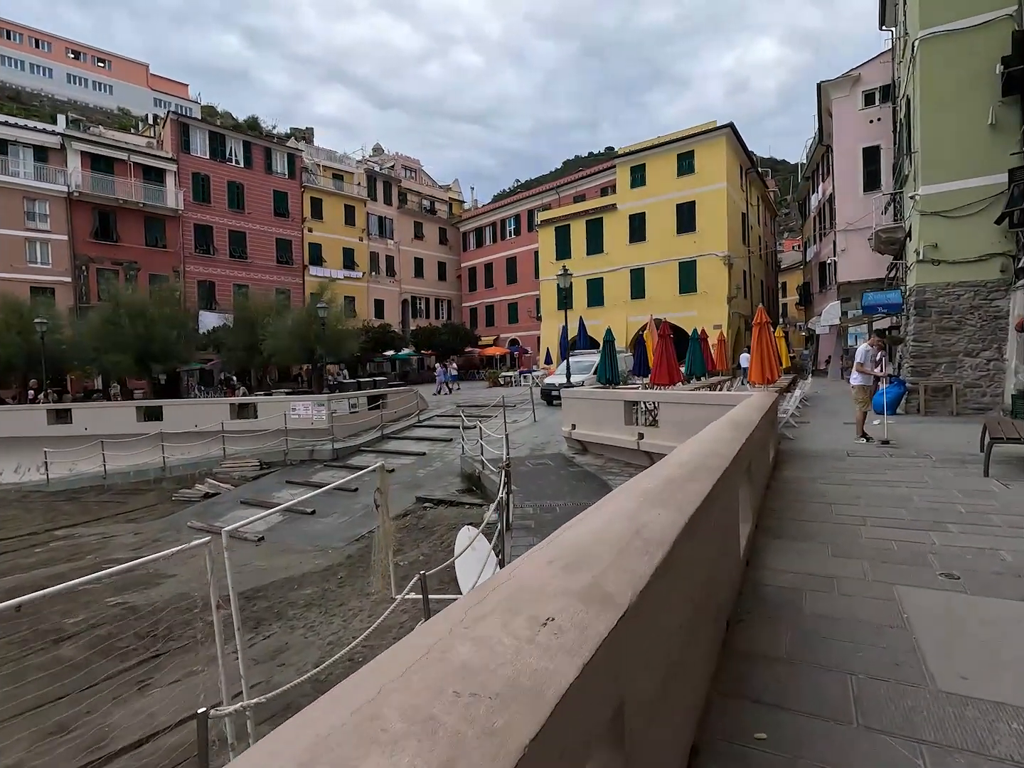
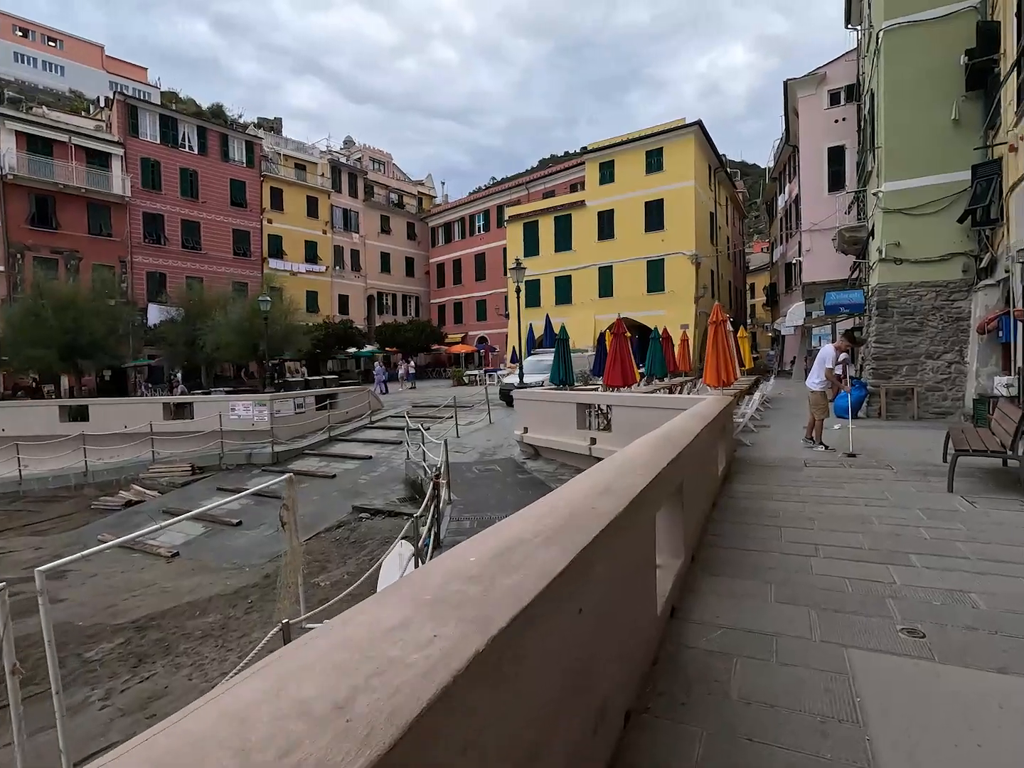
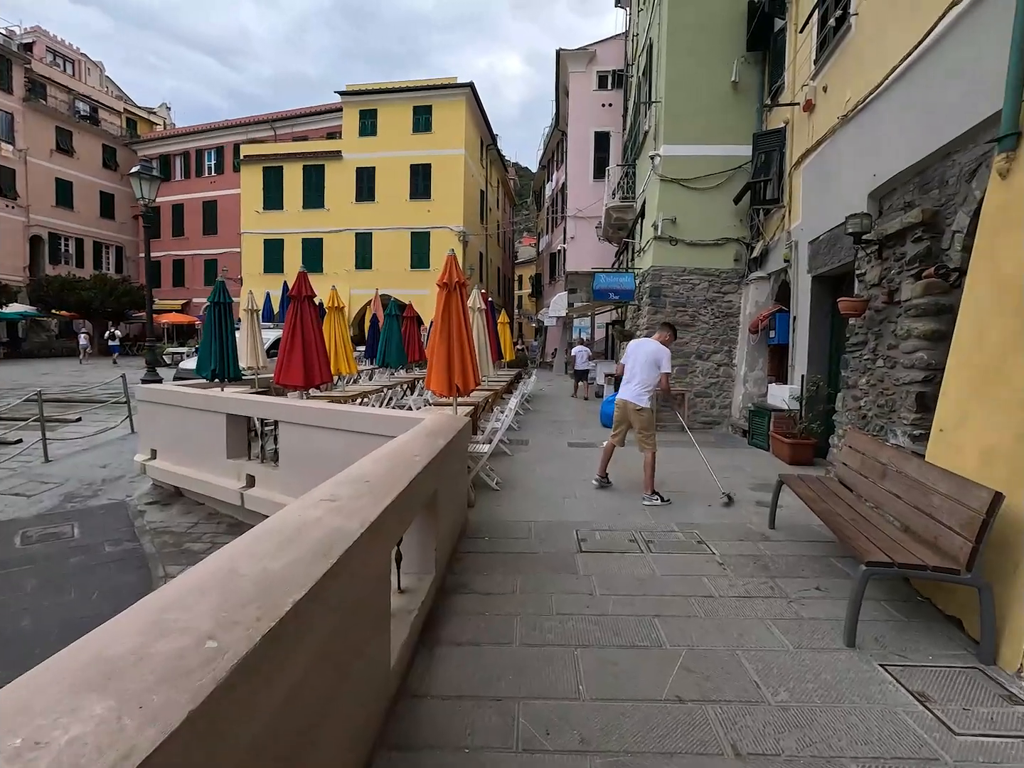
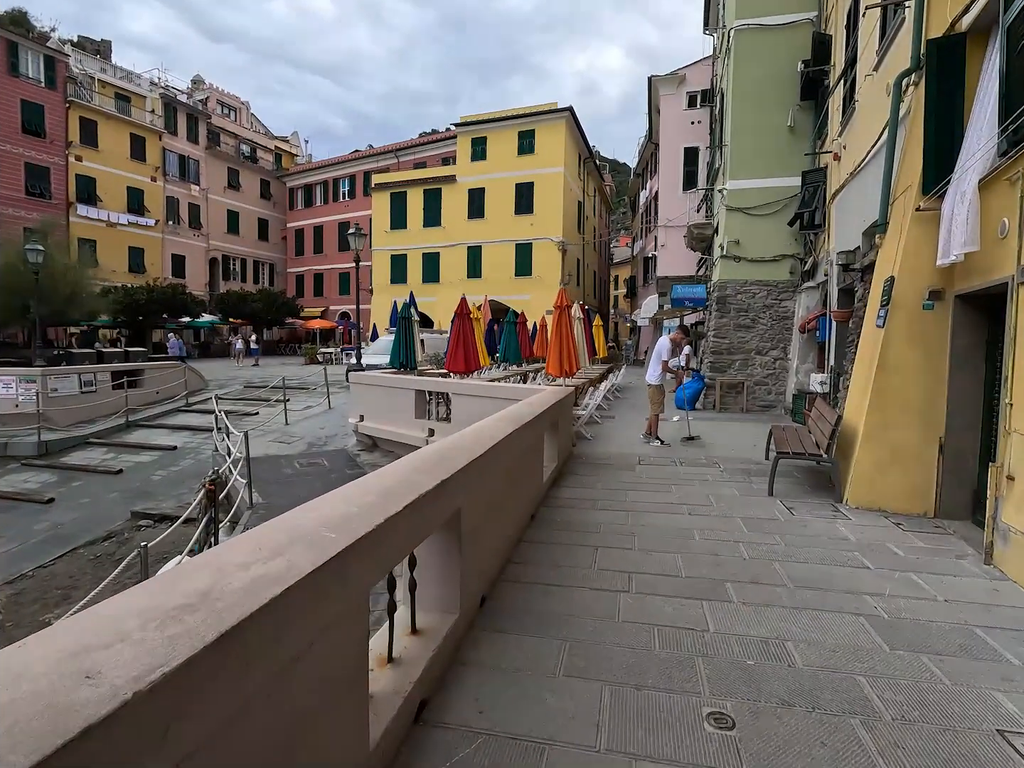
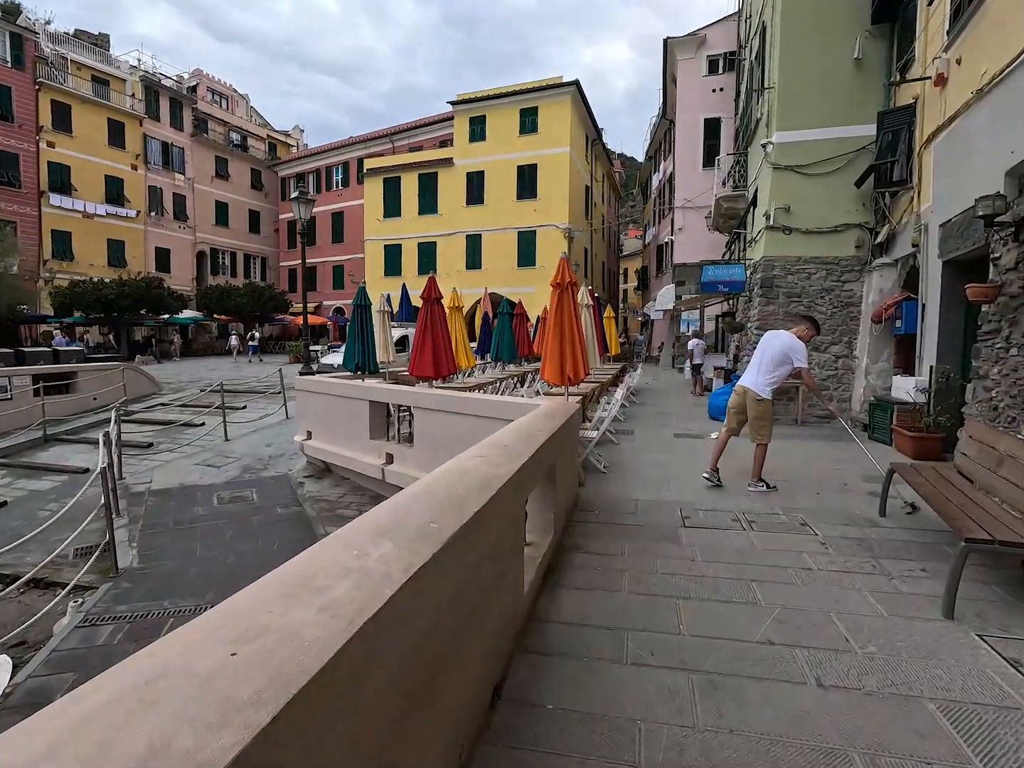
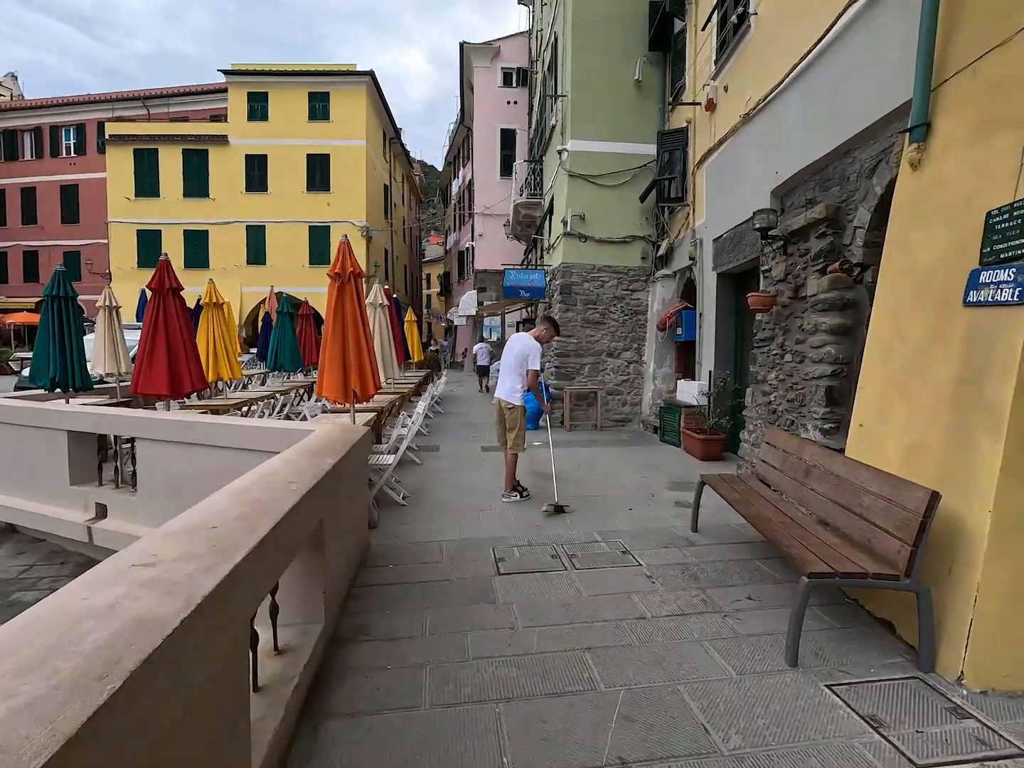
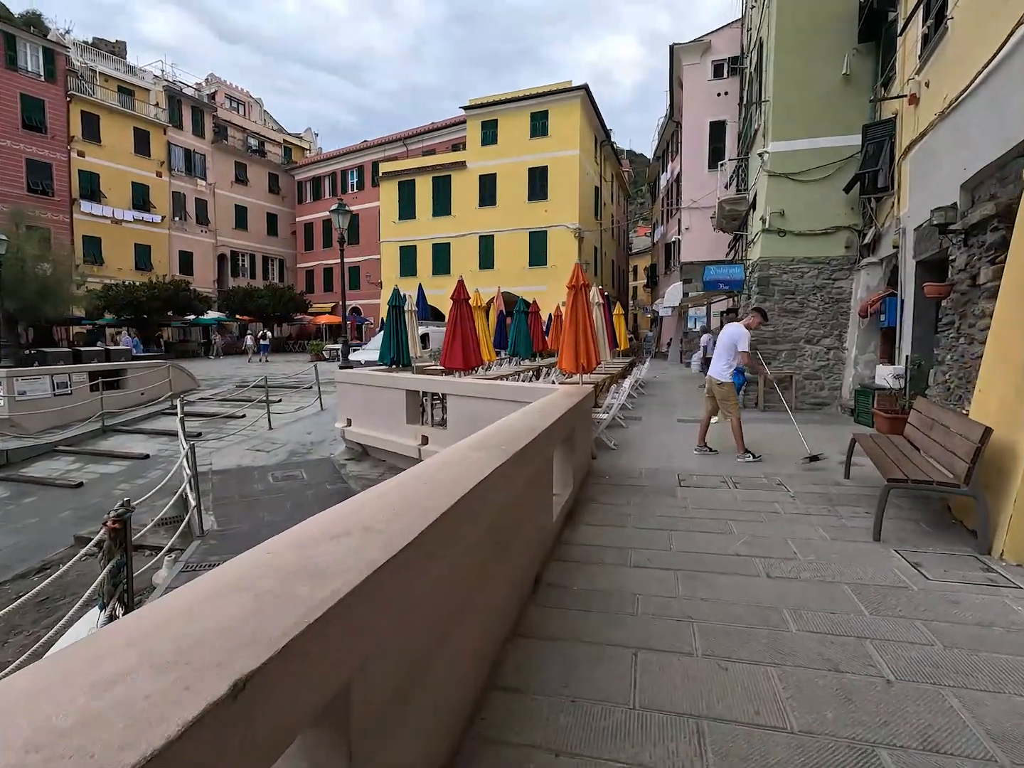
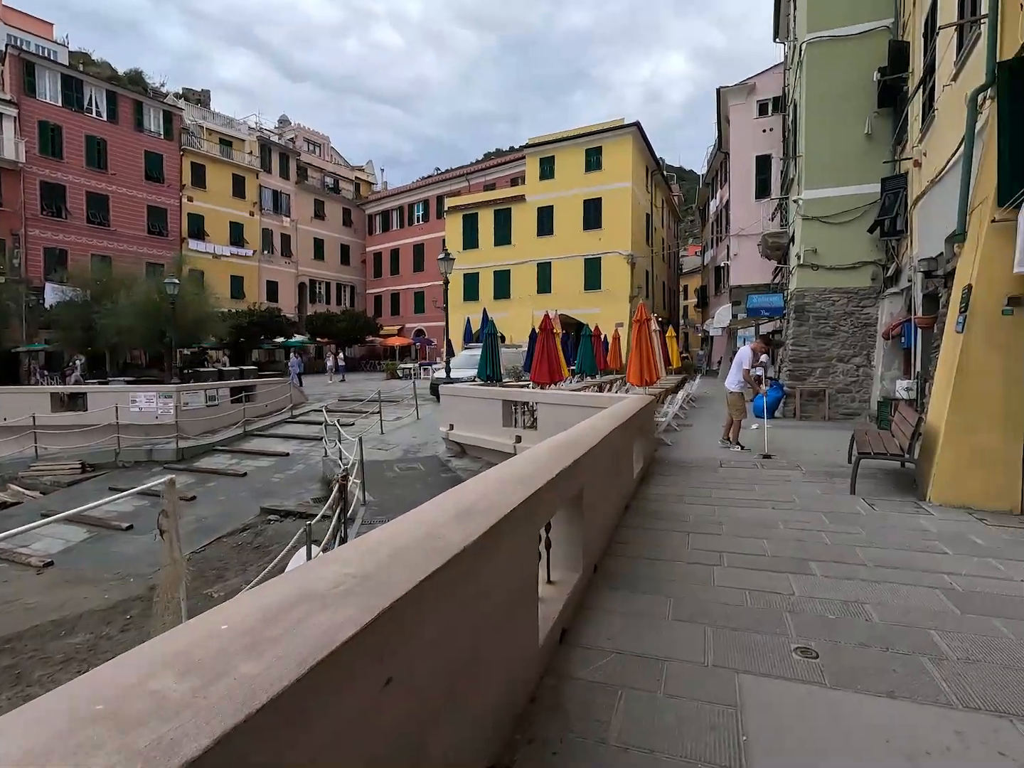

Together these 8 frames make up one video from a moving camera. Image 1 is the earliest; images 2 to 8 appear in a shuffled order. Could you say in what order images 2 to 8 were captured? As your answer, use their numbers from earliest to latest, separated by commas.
2, 8, 4, 7, 5, 3, 6
